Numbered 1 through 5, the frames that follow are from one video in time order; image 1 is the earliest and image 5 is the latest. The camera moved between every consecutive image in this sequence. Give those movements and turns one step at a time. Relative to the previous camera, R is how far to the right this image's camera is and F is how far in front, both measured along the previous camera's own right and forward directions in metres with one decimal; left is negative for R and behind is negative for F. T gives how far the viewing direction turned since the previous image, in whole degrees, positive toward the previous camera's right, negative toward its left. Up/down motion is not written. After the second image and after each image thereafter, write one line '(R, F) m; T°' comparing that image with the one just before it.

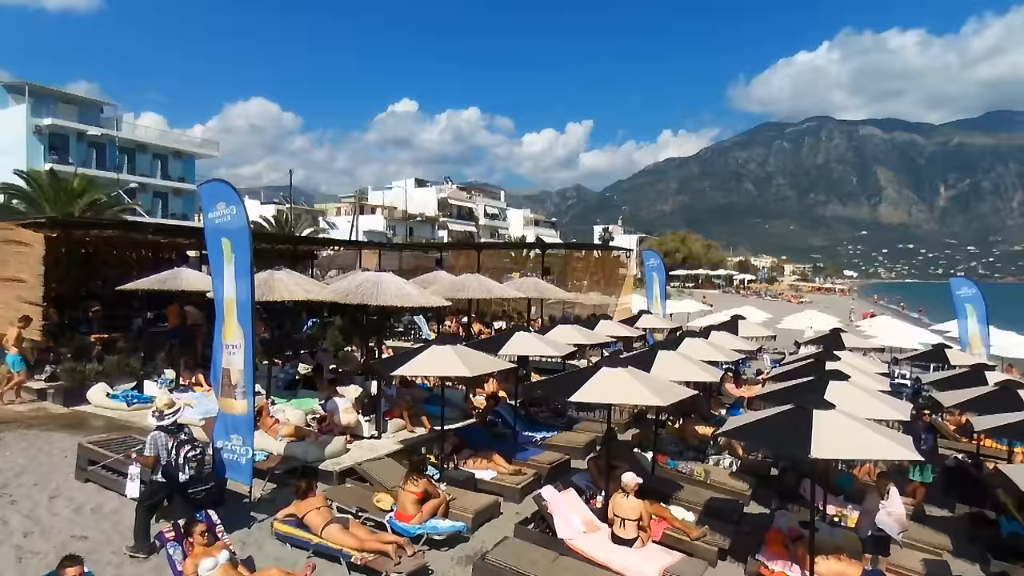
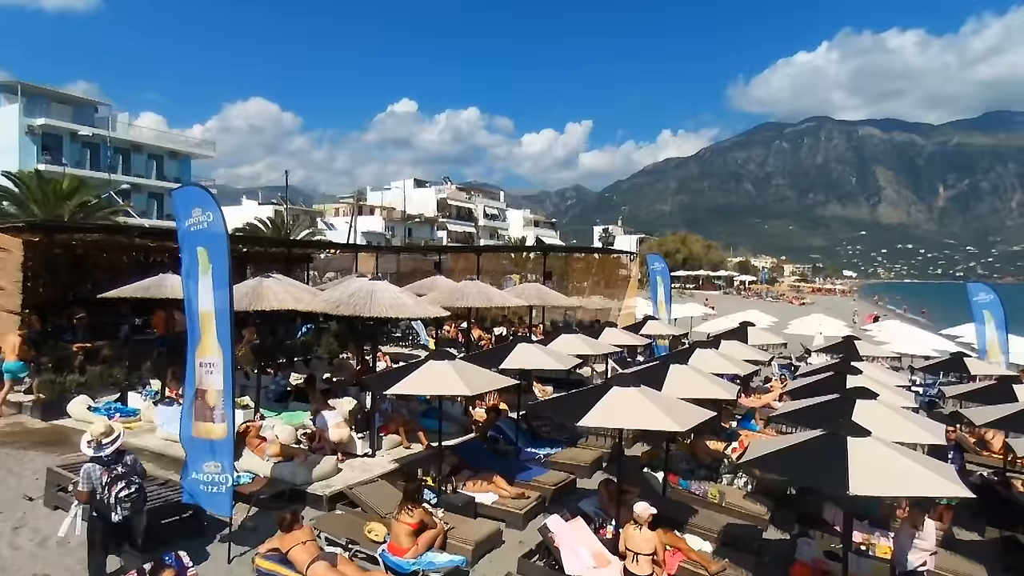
(0.0, +0.5) m; 0°
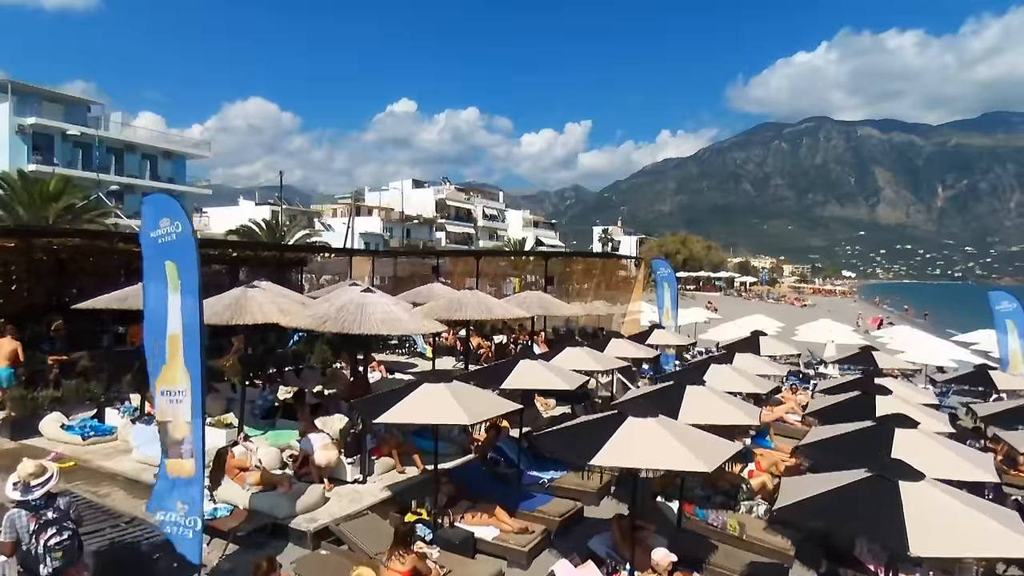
(0.0, +0.7) m; 0°
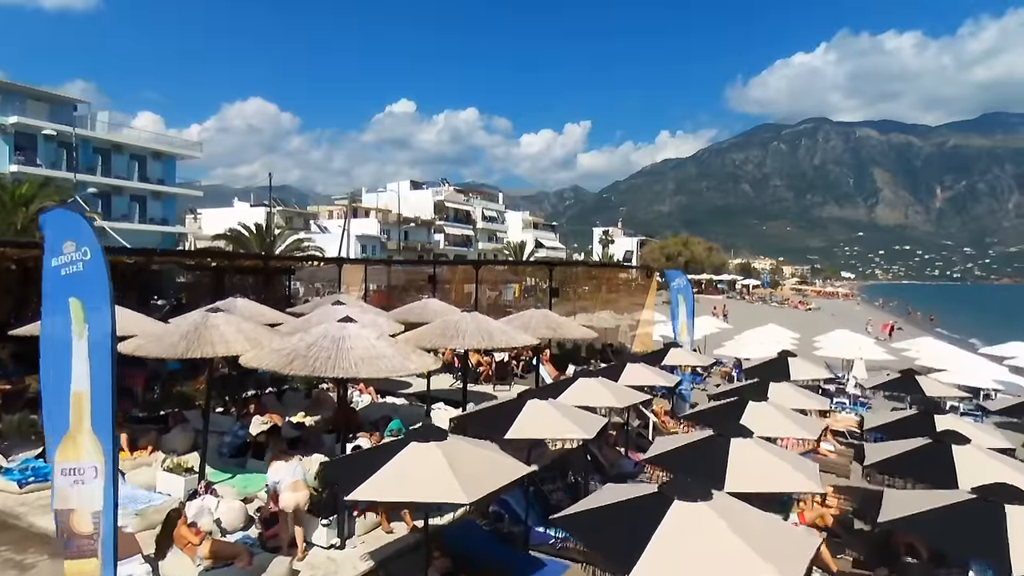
(-0.1, +1.3) m; 0°
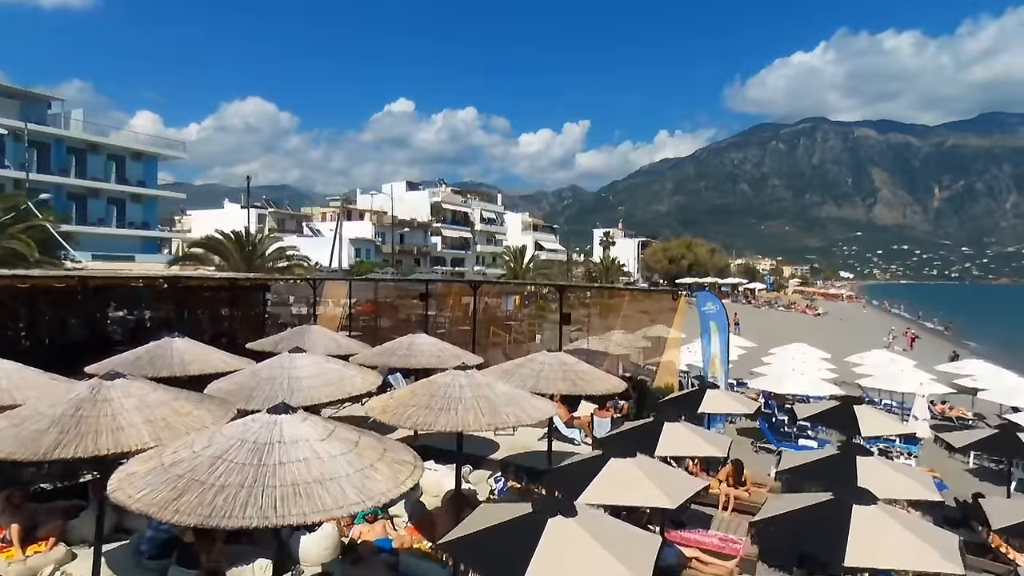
(-0.1, +2.2) m; 0°
